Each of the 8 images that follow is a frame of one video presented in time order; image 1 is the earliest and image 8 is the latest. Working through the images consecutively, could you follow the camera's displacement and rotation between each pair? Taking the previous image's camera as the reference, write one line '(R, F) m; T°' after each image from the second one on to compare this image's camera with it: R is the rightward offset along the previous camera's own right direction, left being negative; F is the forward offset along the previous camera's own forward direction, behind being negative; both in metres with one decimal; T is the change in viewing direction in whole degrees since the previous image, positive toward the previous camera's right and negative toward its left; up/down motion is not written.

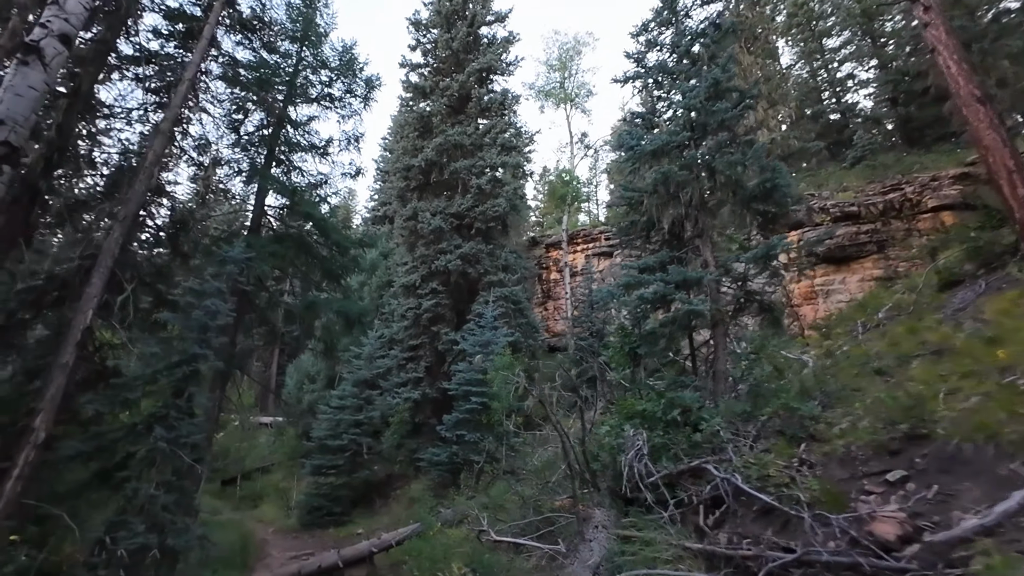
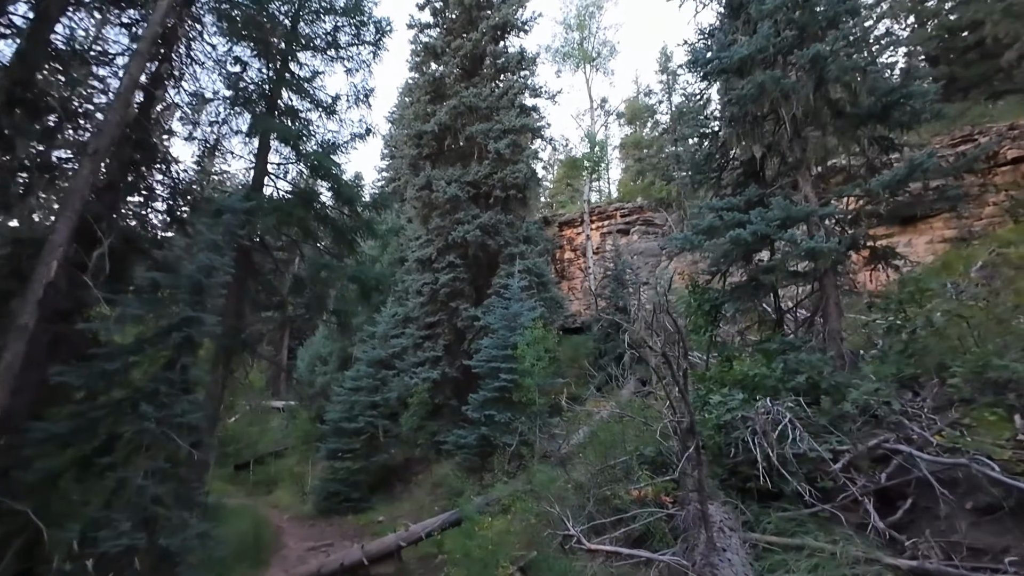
(-0.6, +1.0) m; -1°
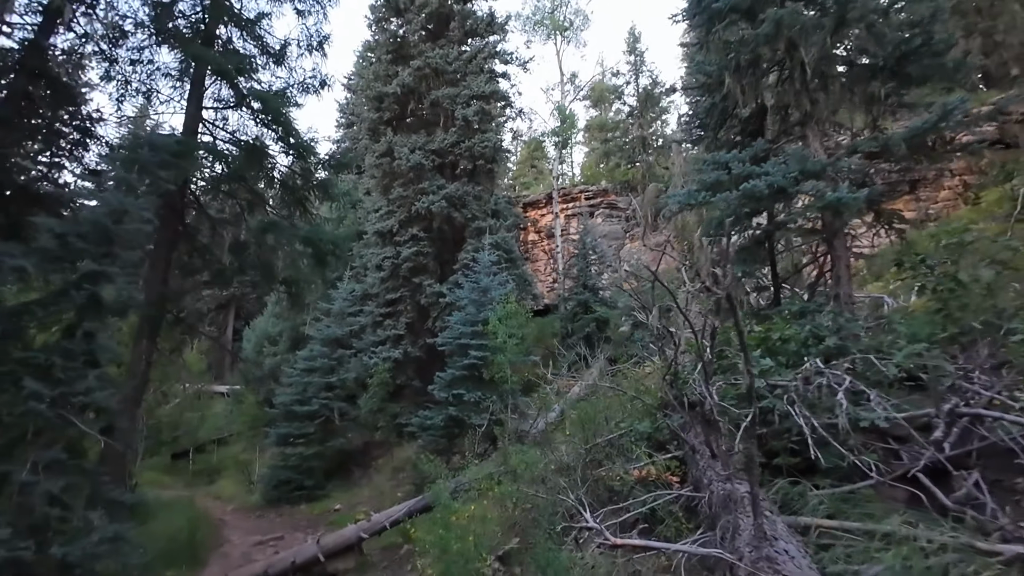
(-0.2, +0.6) m; +5°
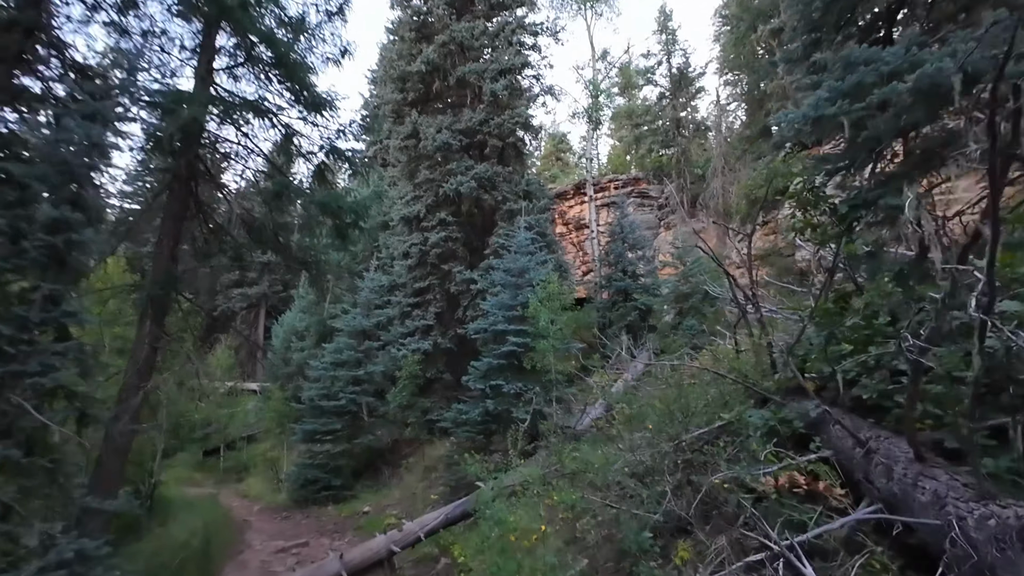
(-0.3, +1.0) m; -3°
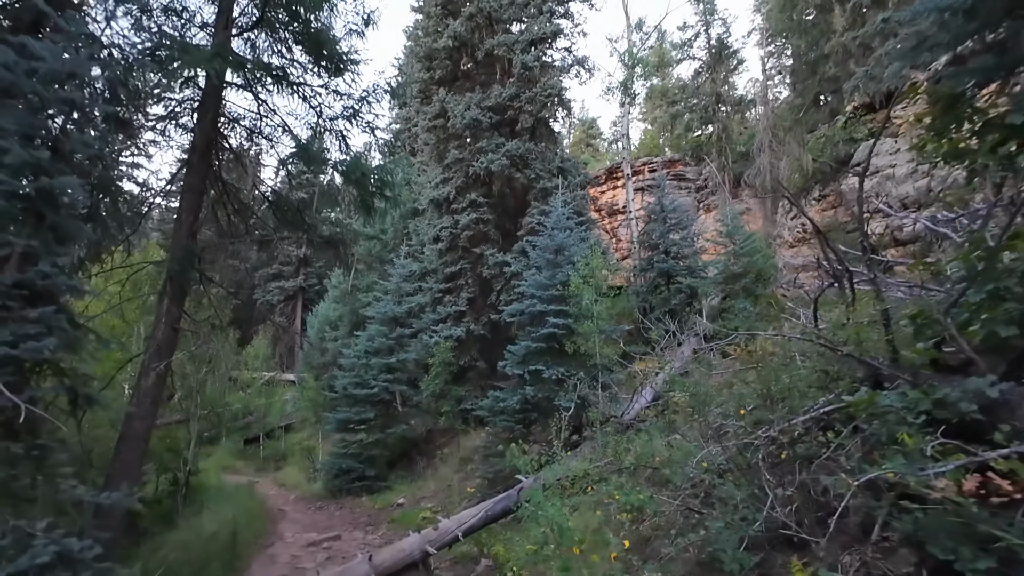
(-0.2, +0.7) m; -4°
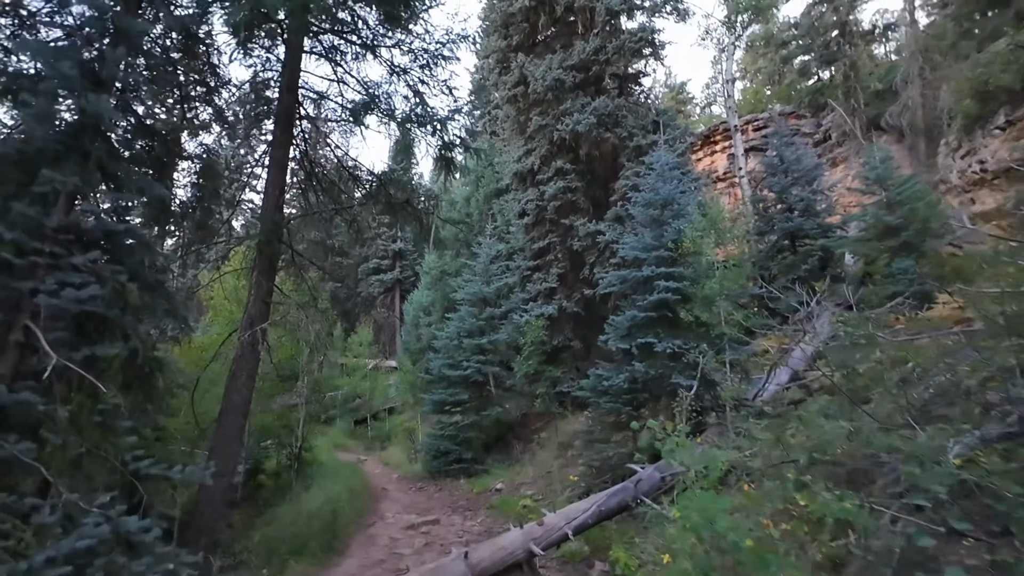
(-0.2, +0.8) m; -12°
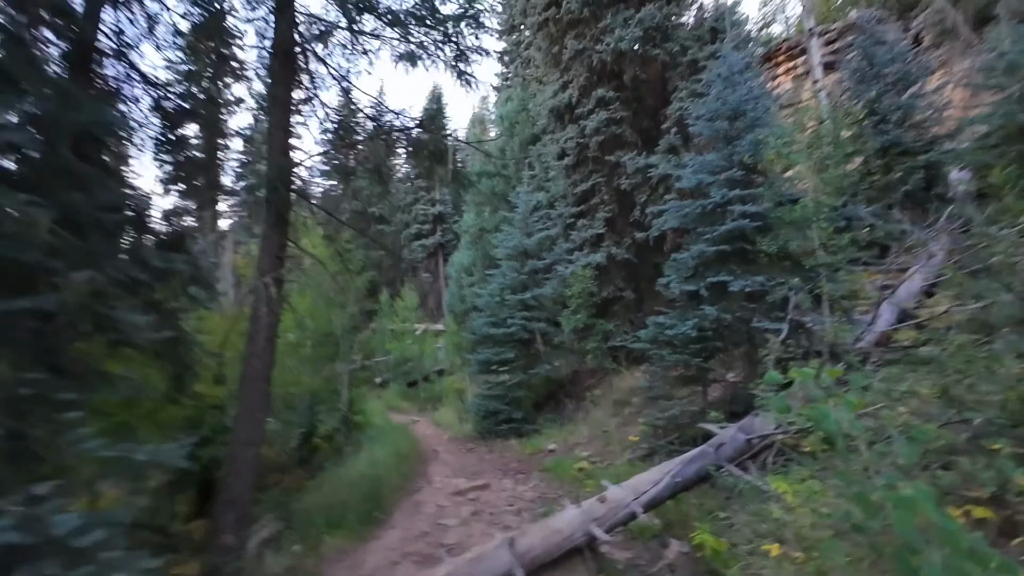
(0.0, +0.8) m; -6°
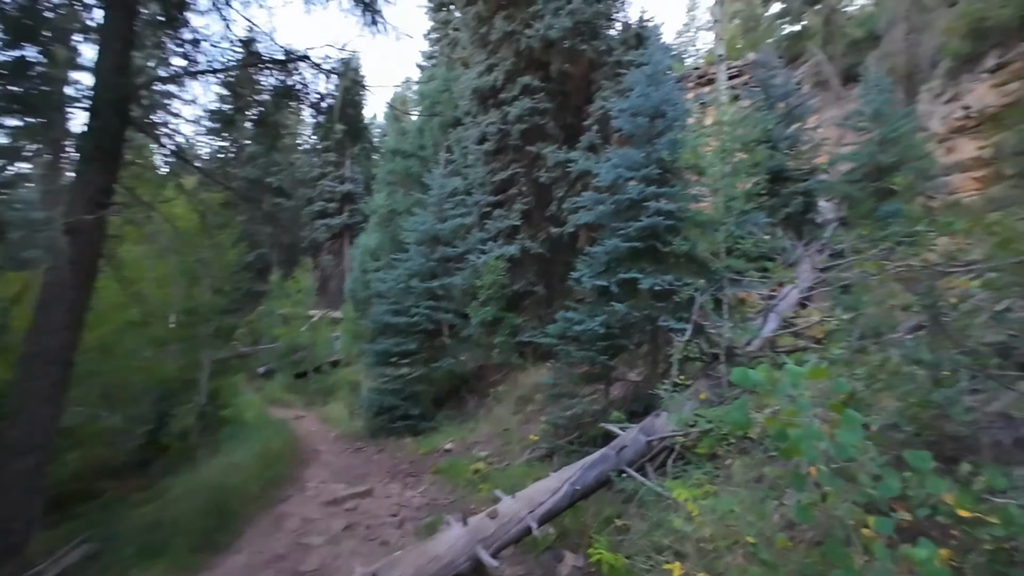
(+0.1, +0.5) m; +12°
